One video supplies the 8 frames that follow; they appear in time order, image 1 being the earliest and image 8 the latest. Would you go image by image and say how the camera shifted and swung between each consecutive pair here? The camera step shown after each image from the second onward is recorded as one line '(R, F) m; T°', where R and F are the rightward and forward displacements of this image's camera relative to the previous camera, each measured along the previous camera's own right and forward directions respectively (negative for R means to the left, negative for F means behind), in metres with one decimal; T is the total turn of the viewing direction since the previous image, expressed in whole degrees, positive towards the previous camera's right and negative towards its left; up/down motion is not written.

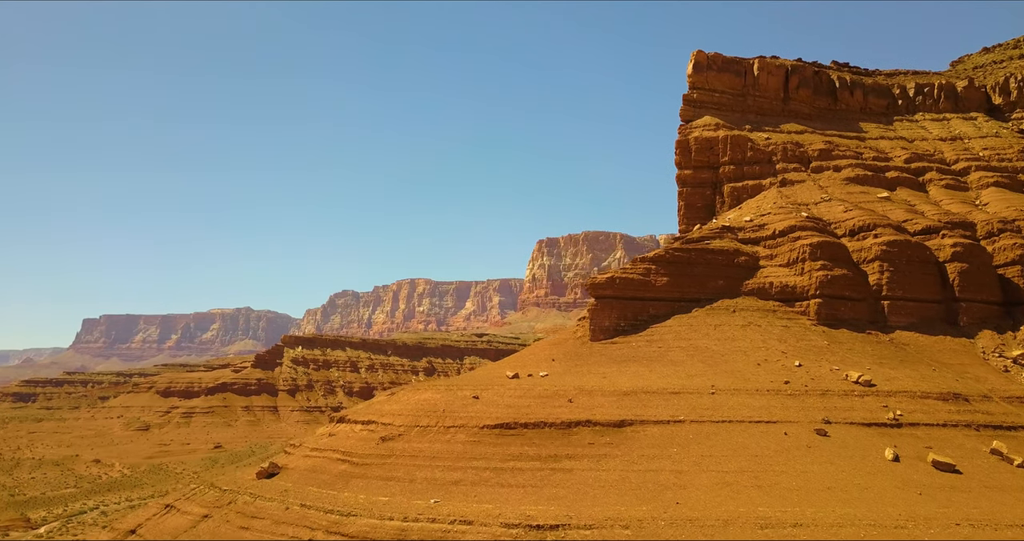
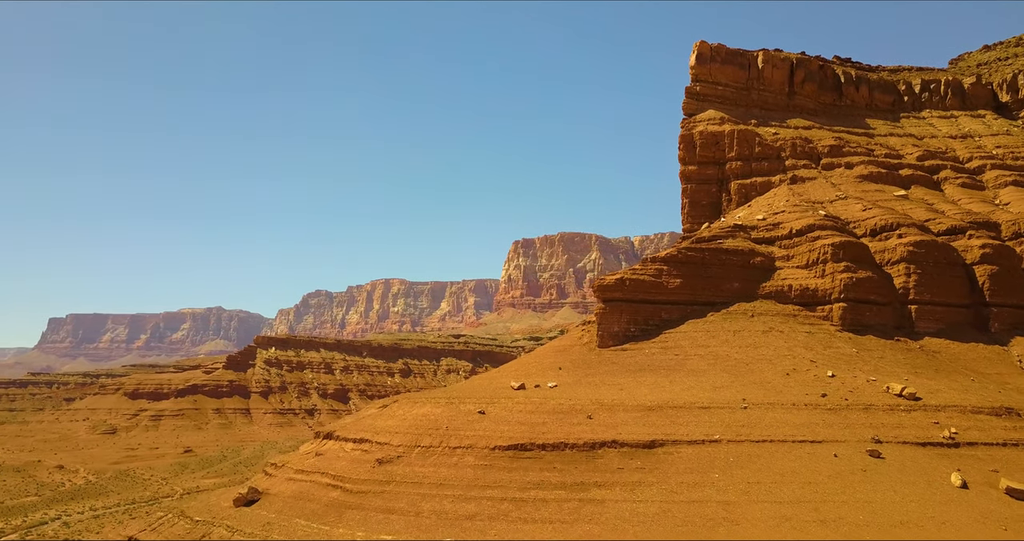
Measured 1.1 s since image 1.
(-1.1, +2.7) m; +2°
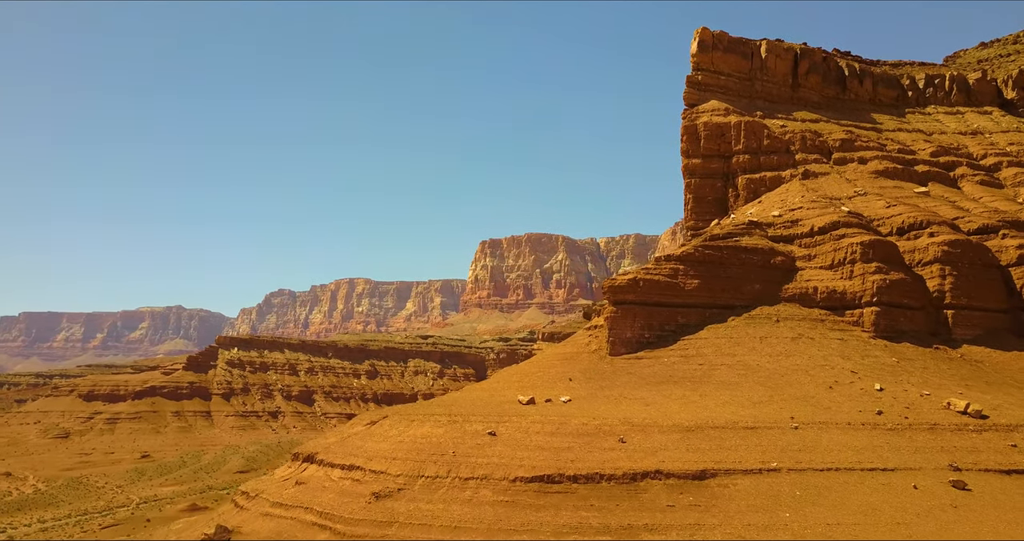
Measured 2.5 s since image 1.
(-1.3, +3.2) m; +3°
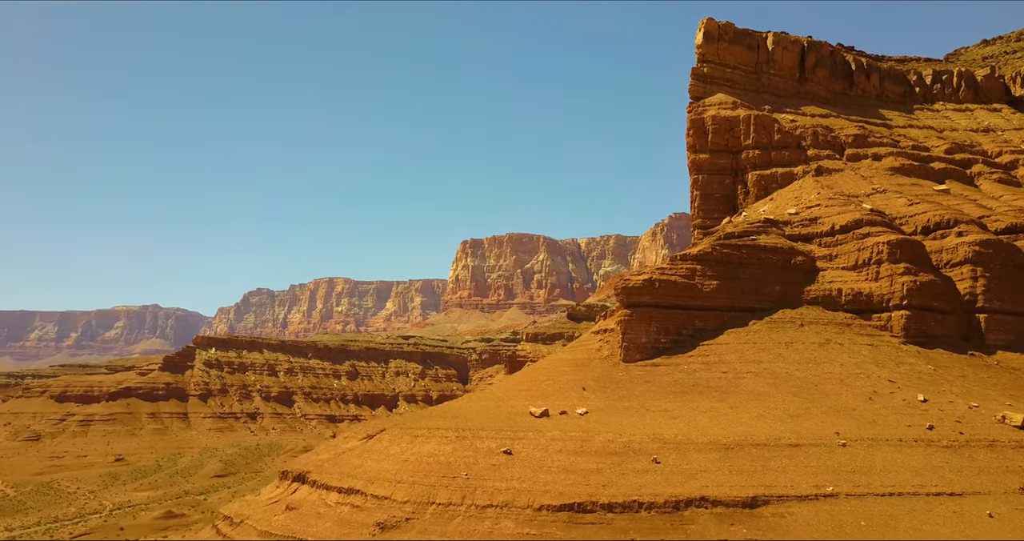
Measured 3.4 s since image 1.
(-0.9, +2.1) m; +1°
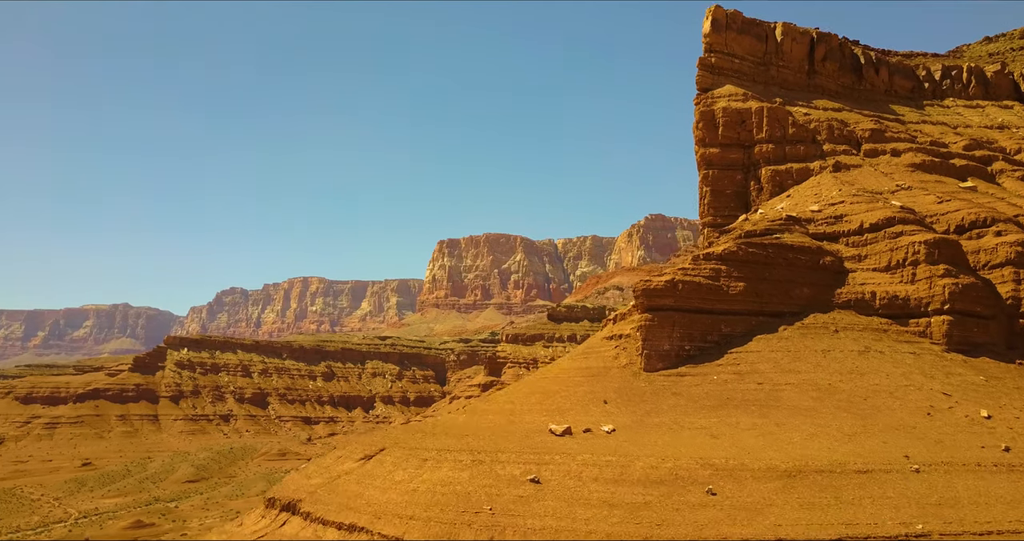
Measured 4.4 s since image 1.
(-1.0, +2.4) m; +2°
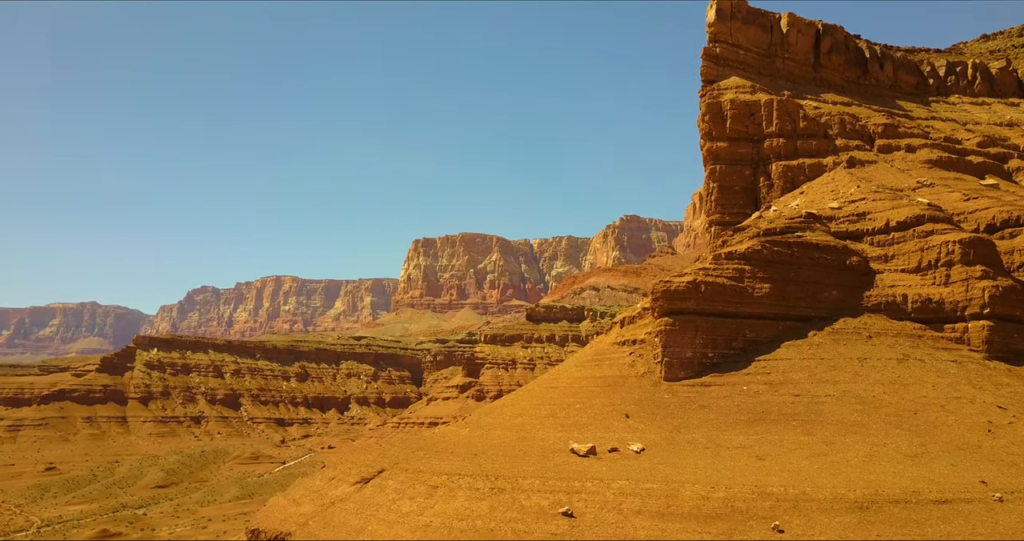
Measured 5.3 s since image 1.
(-0.9, +2.1) m; +2°
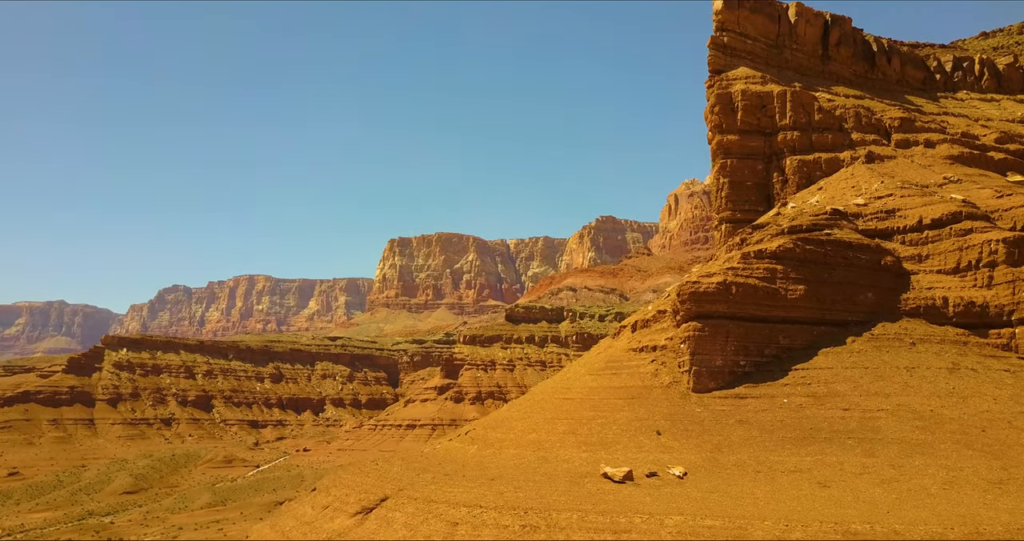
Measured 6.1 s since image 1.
(-0.9, +2.2) m; +2°
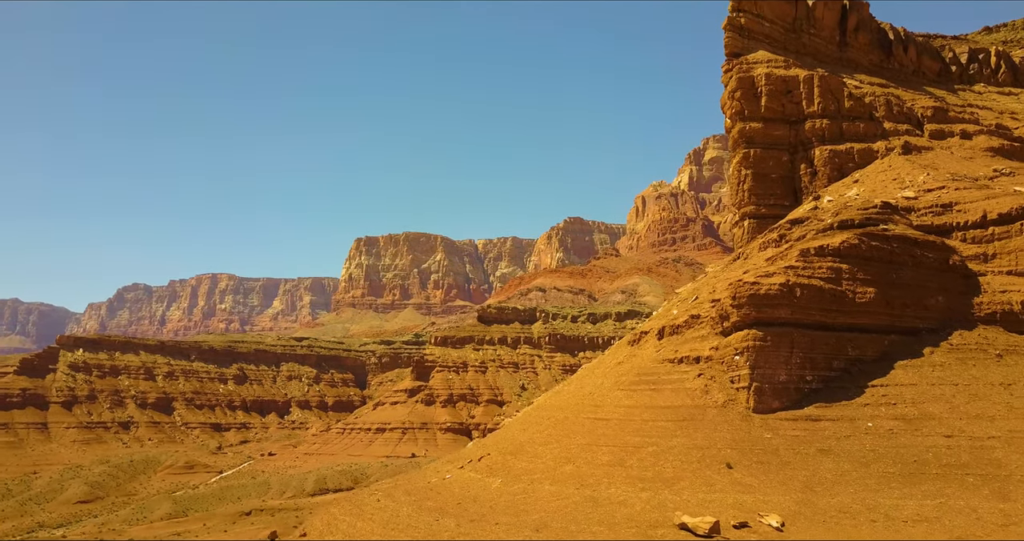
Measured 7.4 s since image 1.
(-1.3, +3.2) m; +2°
